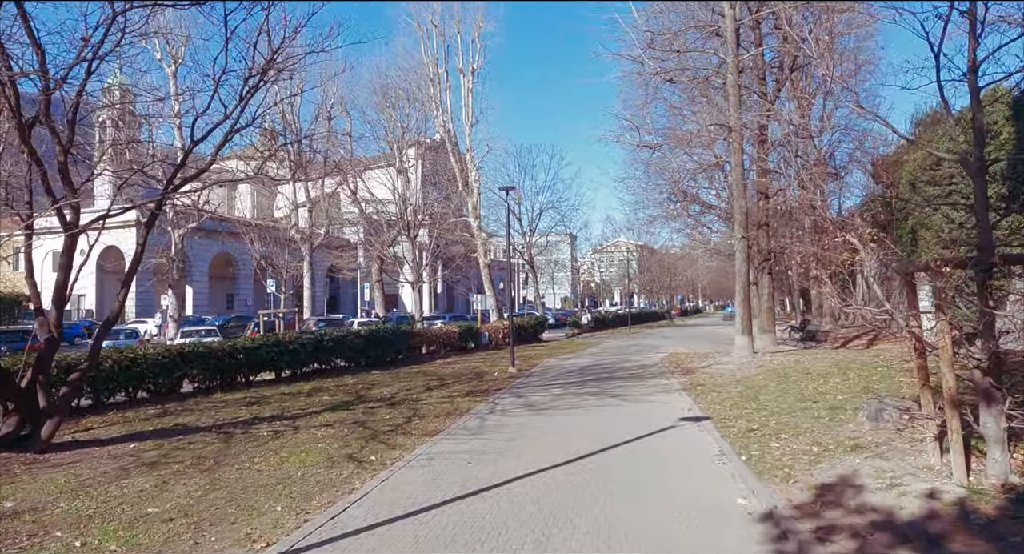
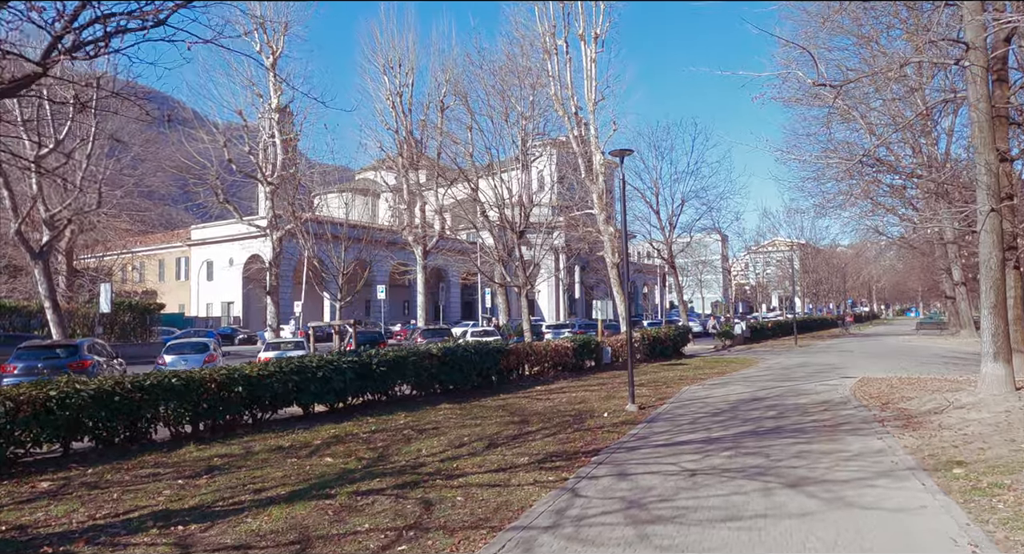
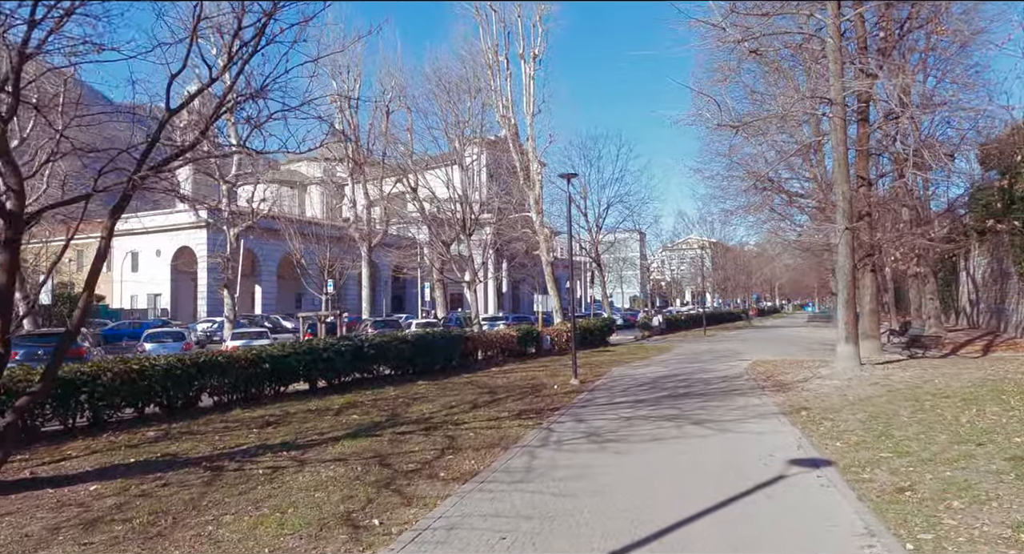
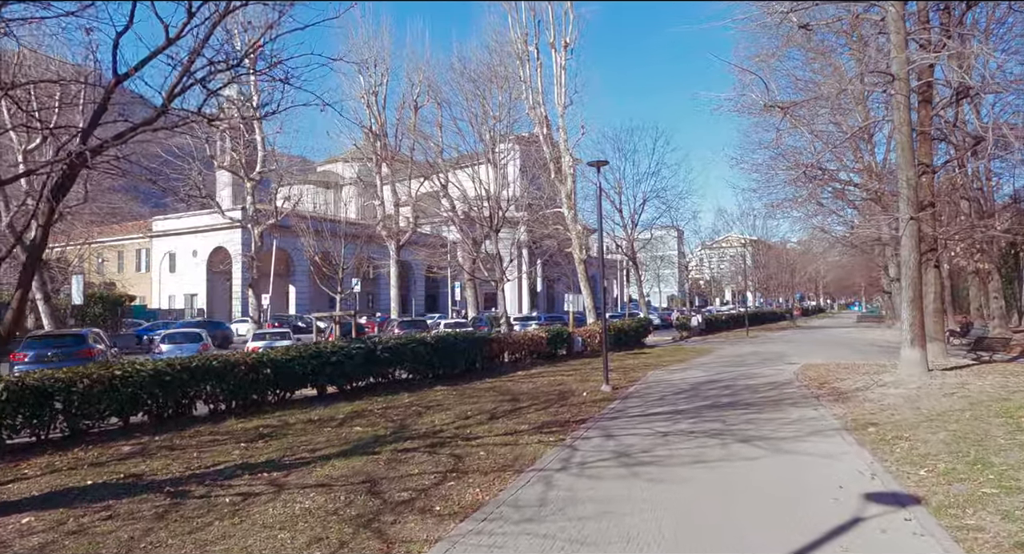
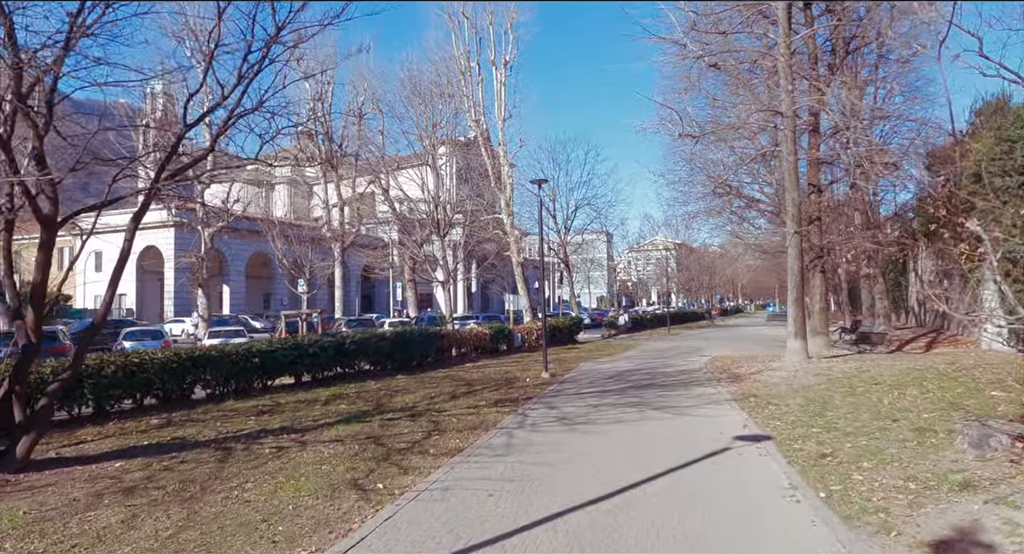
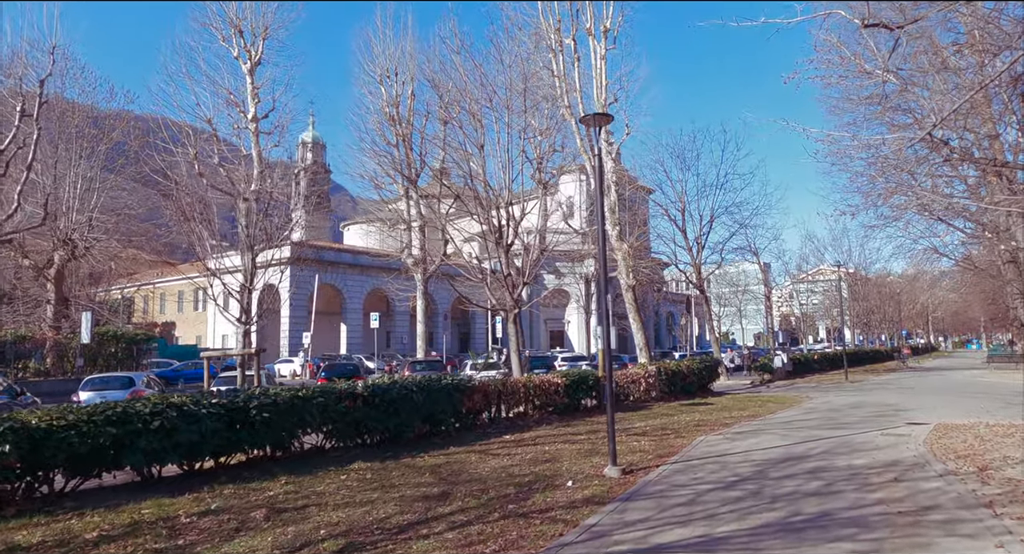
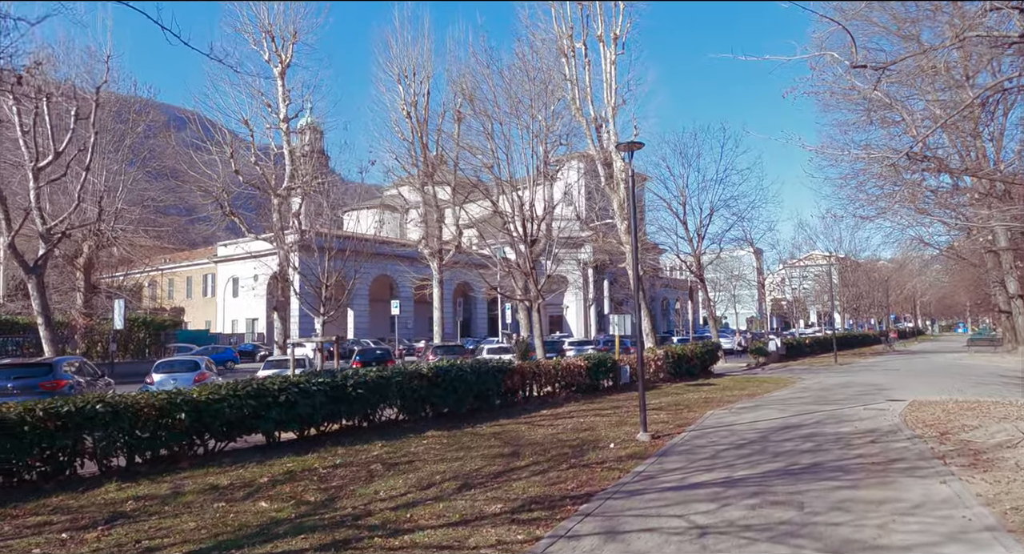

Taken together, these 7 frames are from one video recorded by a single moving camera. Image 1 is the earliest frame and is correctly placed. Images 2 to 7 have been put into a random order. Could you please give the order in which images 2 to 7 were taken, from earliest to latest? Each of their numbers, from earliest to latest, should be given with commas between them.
5, 3, 4, 2, 7, 6
